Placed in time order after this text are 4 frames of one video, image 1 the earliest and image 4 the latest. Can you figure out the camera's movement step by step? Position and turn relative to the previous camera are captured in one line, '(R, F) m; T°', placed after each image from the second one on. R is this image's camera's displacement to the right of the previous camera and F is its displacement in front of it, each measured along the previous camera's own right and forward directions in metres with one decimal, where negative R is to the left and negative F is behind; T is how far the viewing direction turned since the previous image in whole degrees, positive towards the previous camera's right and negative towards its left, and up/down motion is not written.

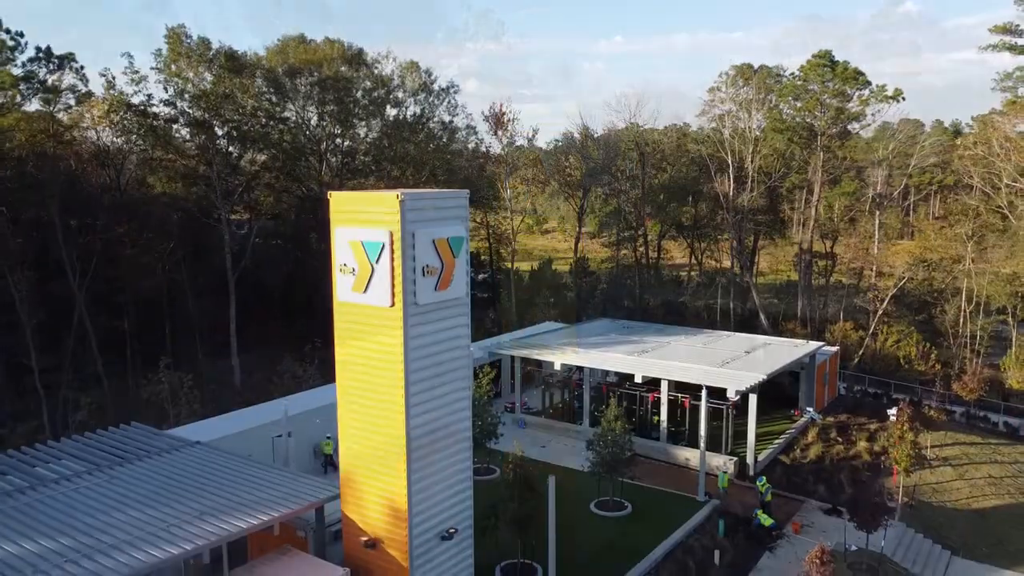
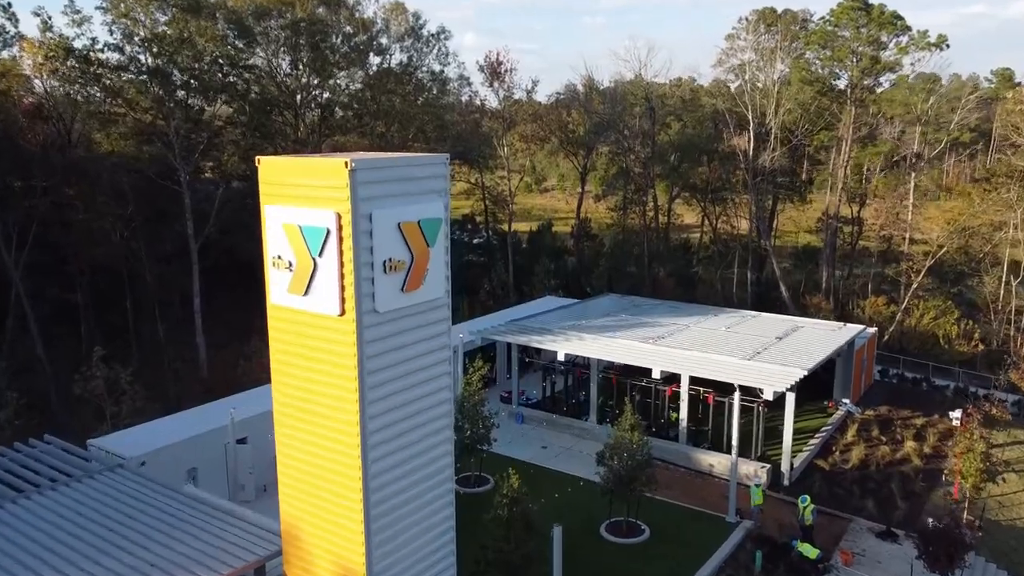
(0.0, +3.0) m; 0°
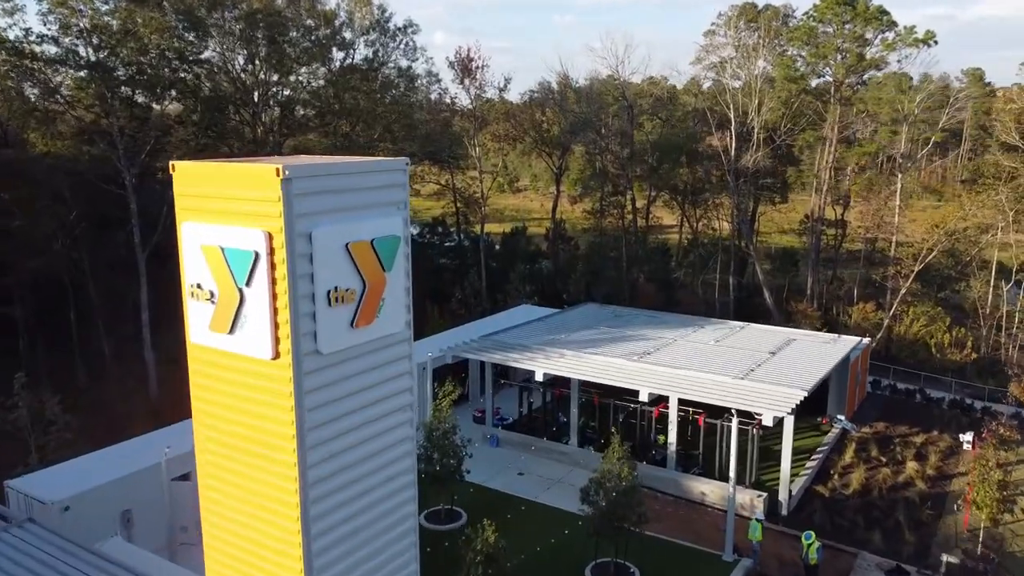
(0.0, +1.5) m; +2°
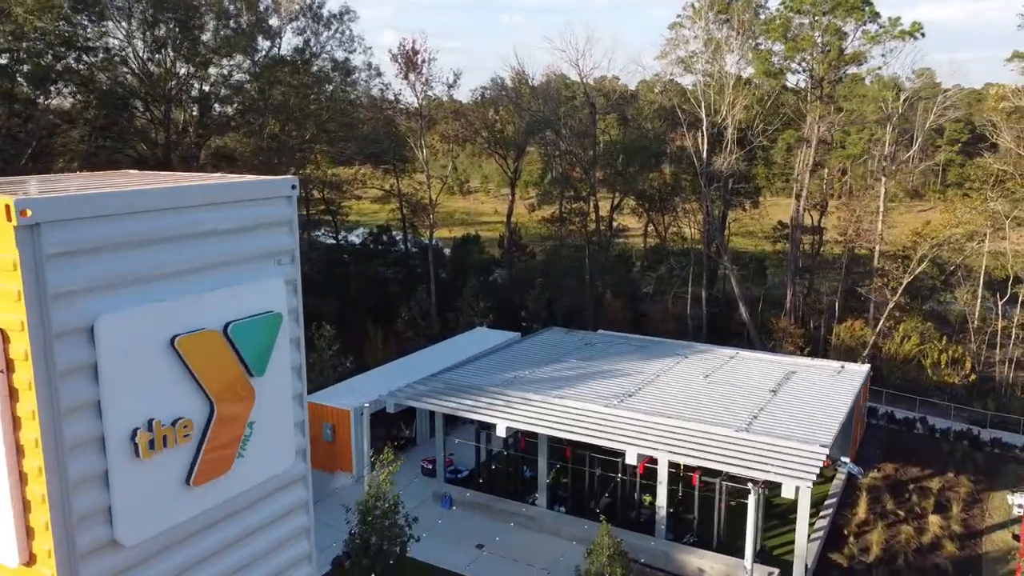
(-0.1, +2.9) m; +3°
